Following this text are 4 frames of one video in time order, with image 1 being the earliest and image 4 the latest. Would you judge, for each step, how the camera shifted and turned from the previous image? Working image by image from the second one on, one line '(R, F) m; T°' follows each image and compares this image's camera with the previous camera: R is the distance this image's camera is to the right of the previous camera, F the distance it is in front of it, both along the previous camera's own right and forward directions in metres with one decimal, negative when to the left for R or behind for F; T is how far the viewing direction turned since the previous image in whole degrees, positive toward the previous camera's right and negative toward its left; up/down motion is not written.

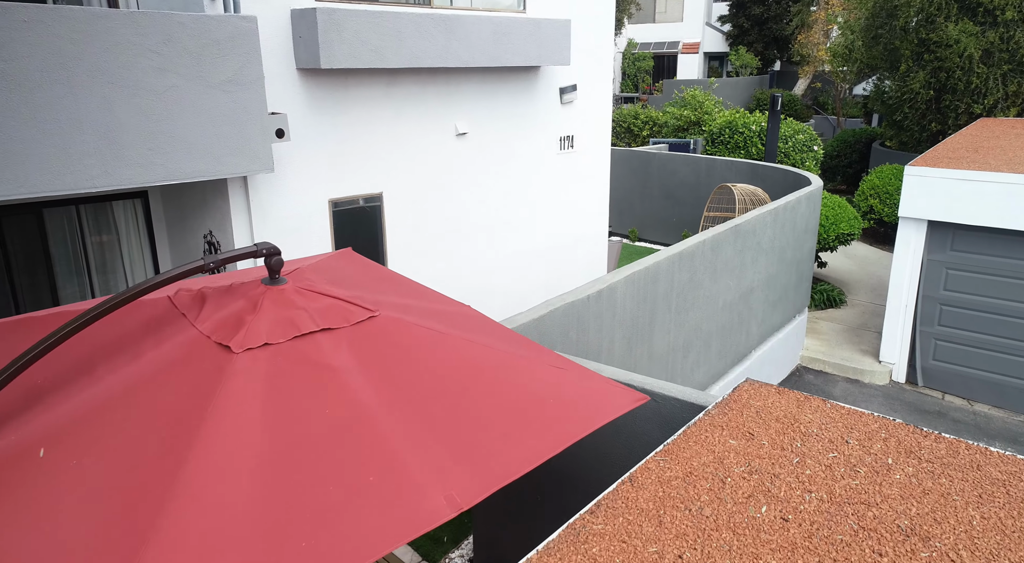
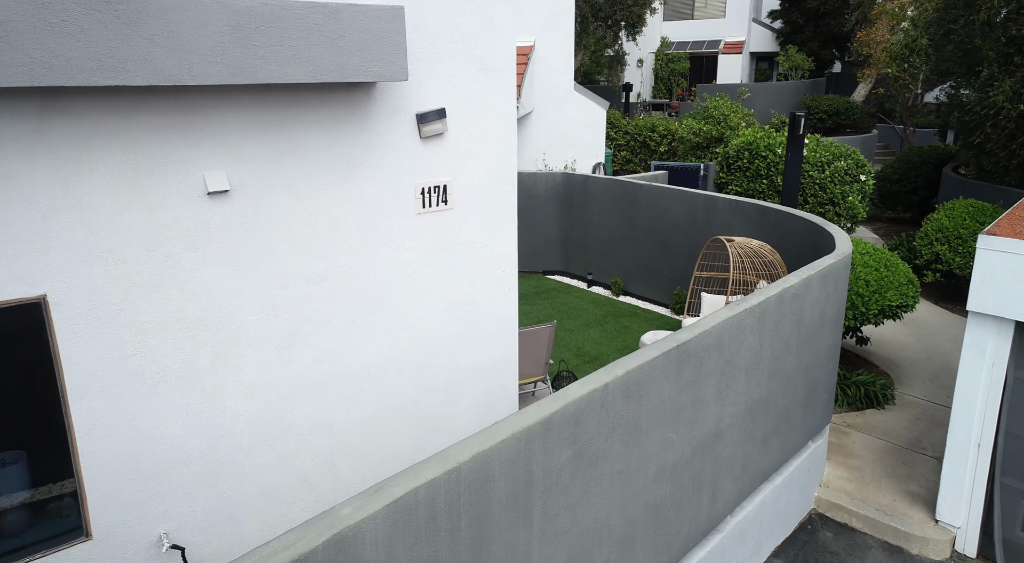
(+1.9, +3.2) m; -5°
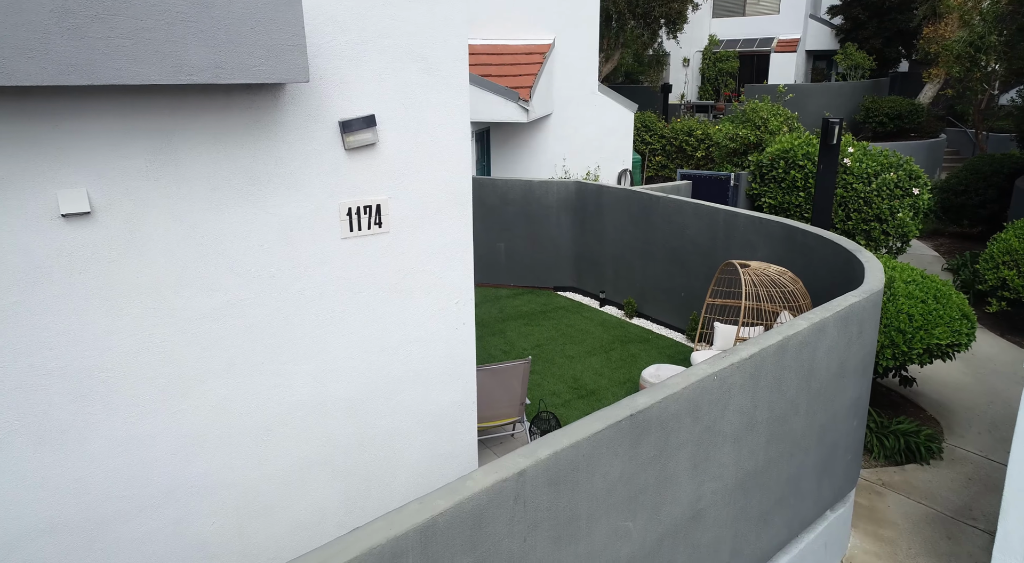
(+0.8, +1.0) m; -5°
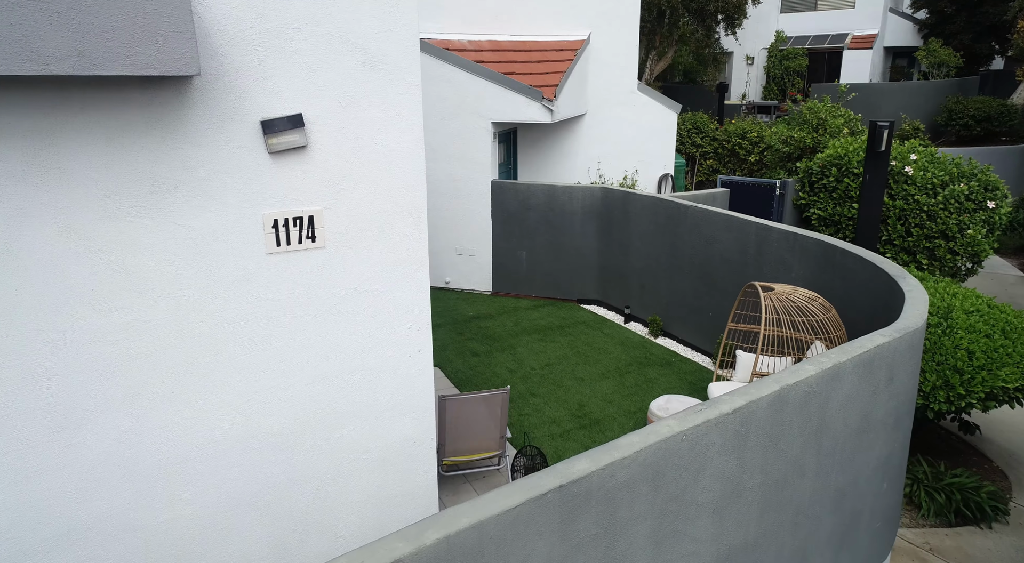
(+0.8, +0.8) m; -6°
